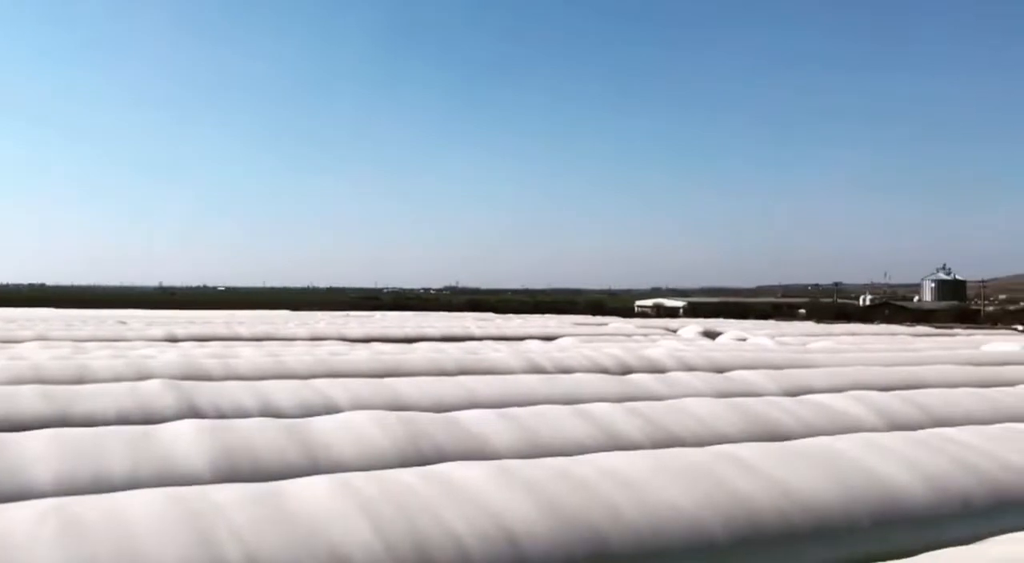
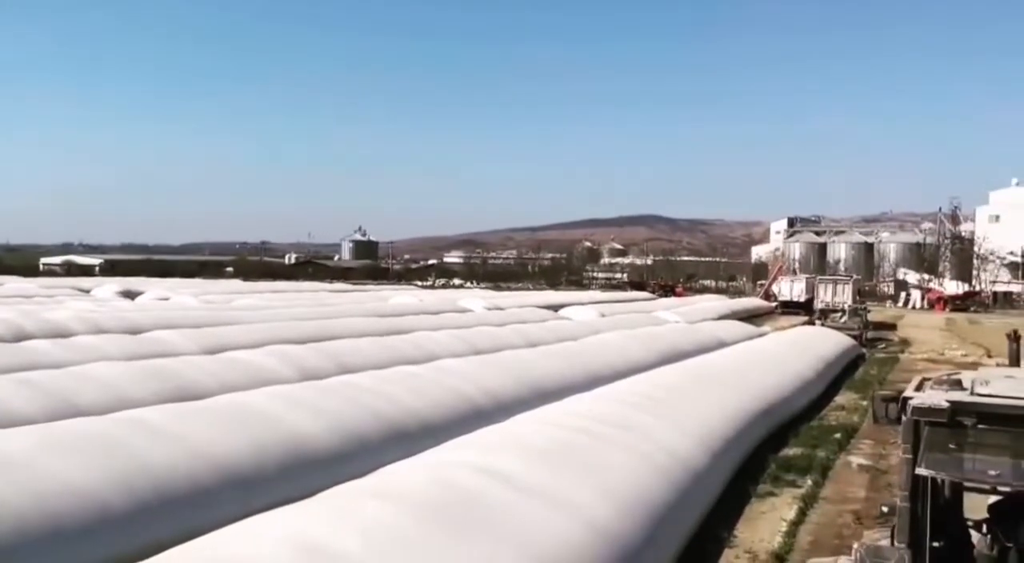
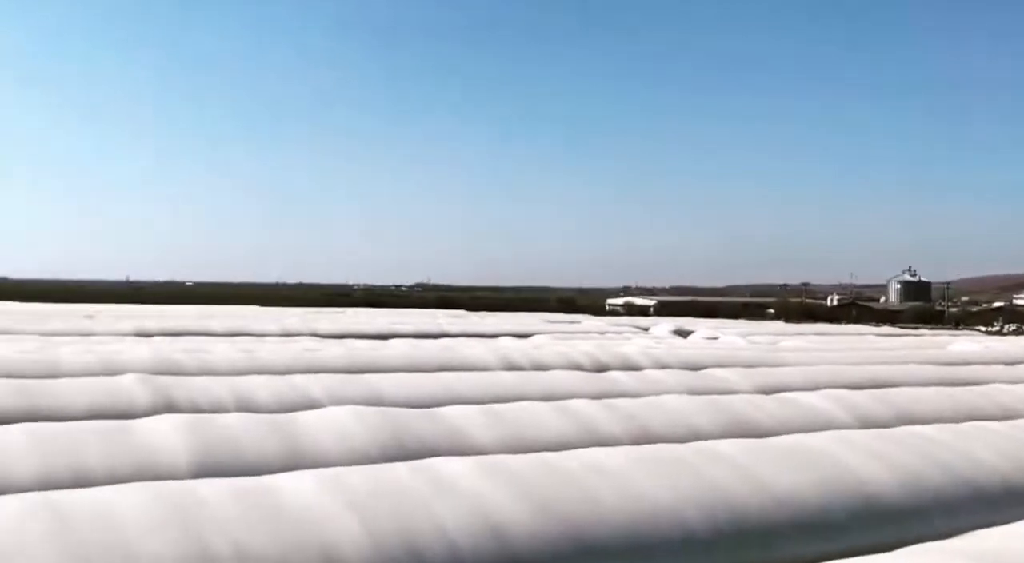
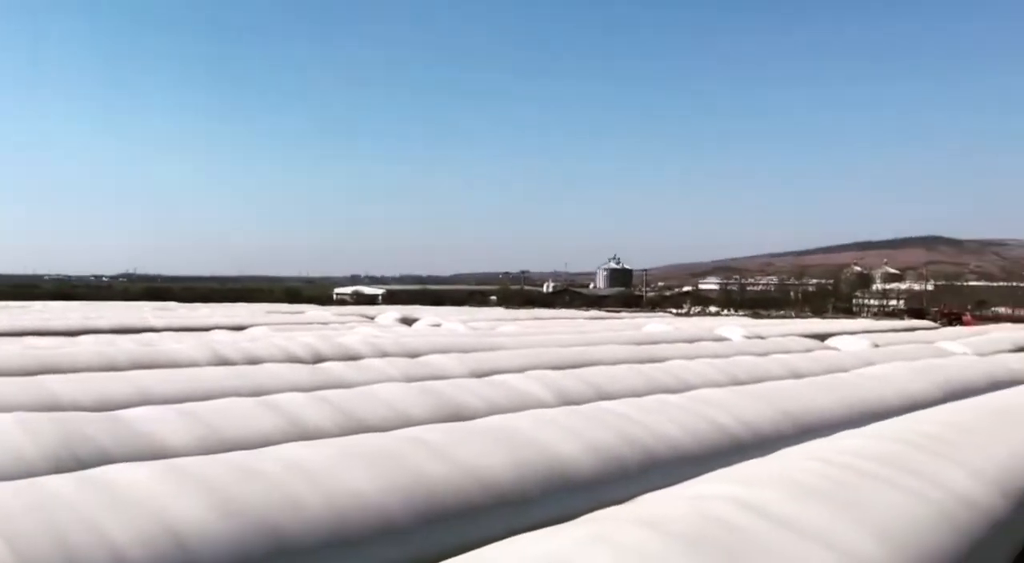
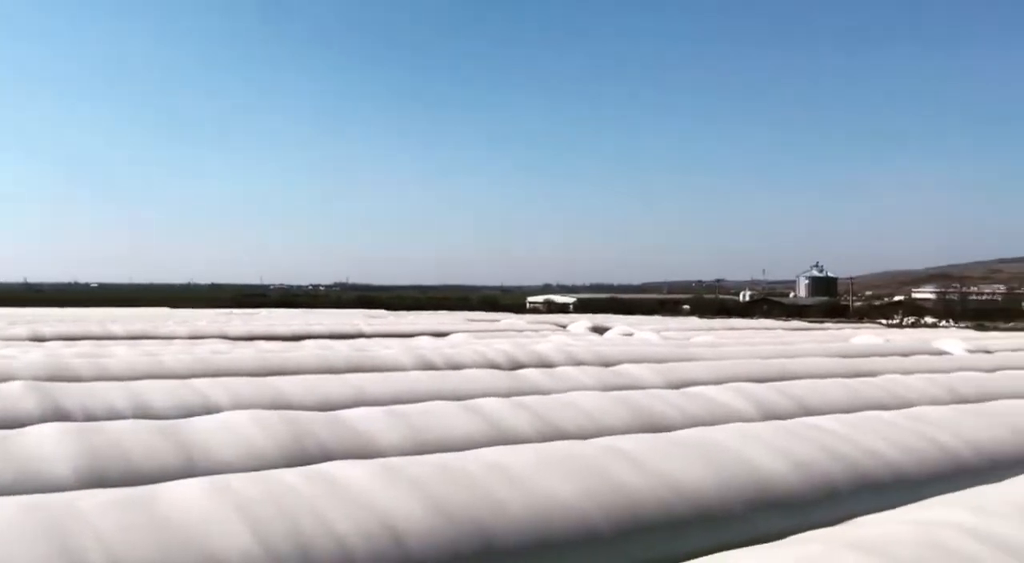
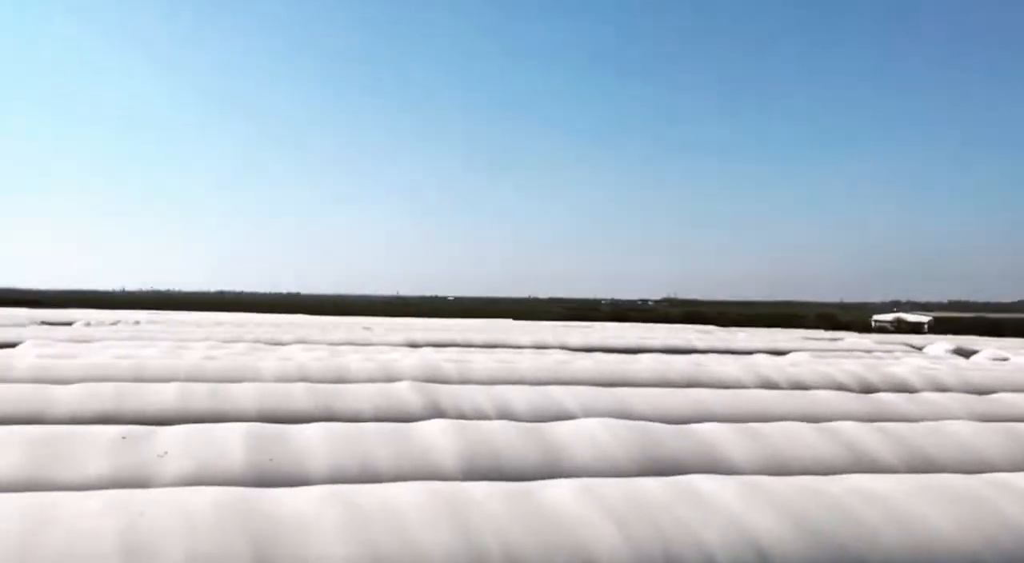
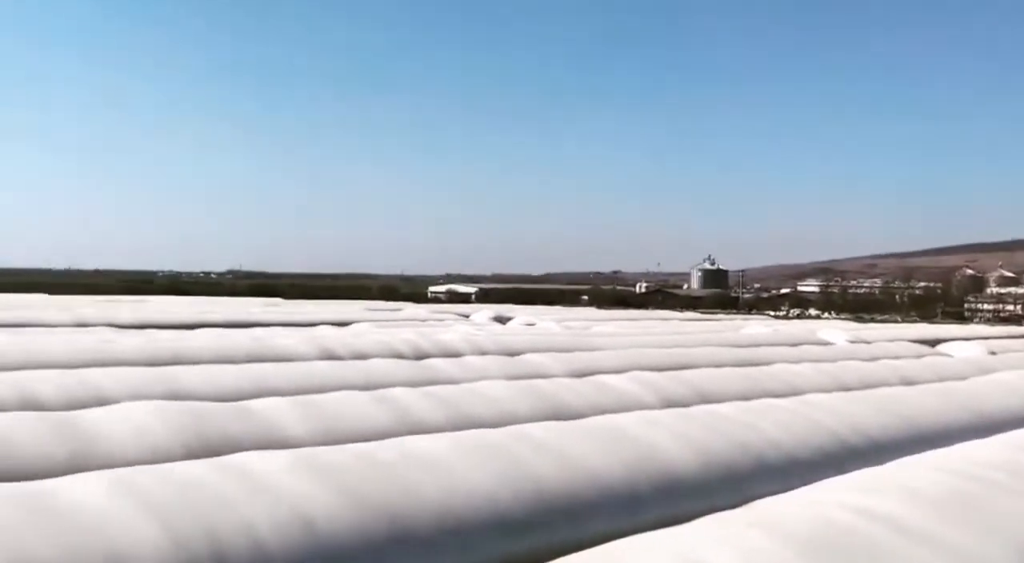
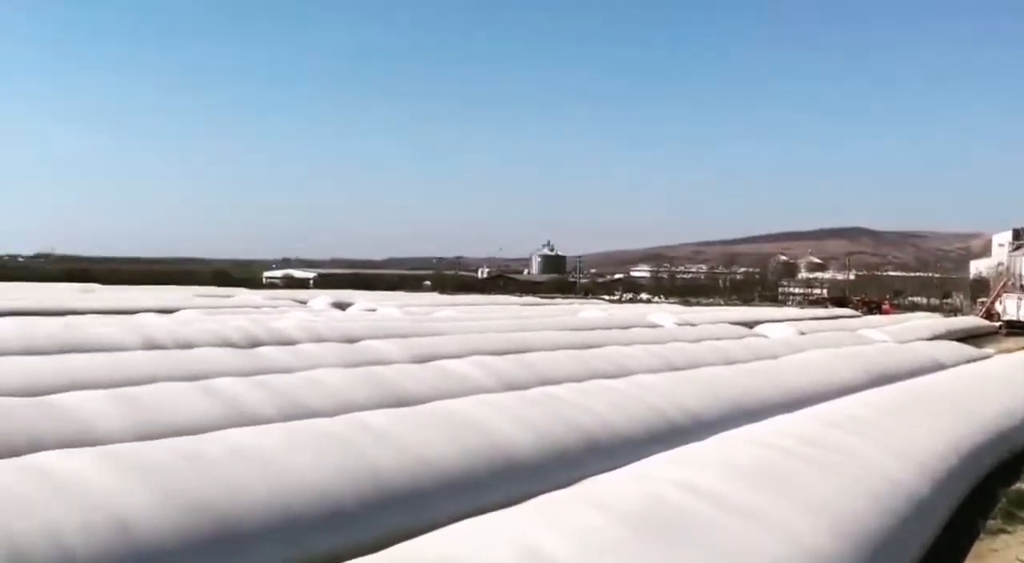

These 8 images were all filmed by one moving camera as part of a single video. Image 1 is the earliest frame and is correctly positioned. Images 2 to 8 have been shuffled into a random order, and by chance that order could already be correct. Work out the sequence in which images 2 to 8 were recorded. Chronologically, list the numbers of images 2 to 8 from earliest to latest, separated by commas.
5, 4, 2, 8, 7, 3, 6
